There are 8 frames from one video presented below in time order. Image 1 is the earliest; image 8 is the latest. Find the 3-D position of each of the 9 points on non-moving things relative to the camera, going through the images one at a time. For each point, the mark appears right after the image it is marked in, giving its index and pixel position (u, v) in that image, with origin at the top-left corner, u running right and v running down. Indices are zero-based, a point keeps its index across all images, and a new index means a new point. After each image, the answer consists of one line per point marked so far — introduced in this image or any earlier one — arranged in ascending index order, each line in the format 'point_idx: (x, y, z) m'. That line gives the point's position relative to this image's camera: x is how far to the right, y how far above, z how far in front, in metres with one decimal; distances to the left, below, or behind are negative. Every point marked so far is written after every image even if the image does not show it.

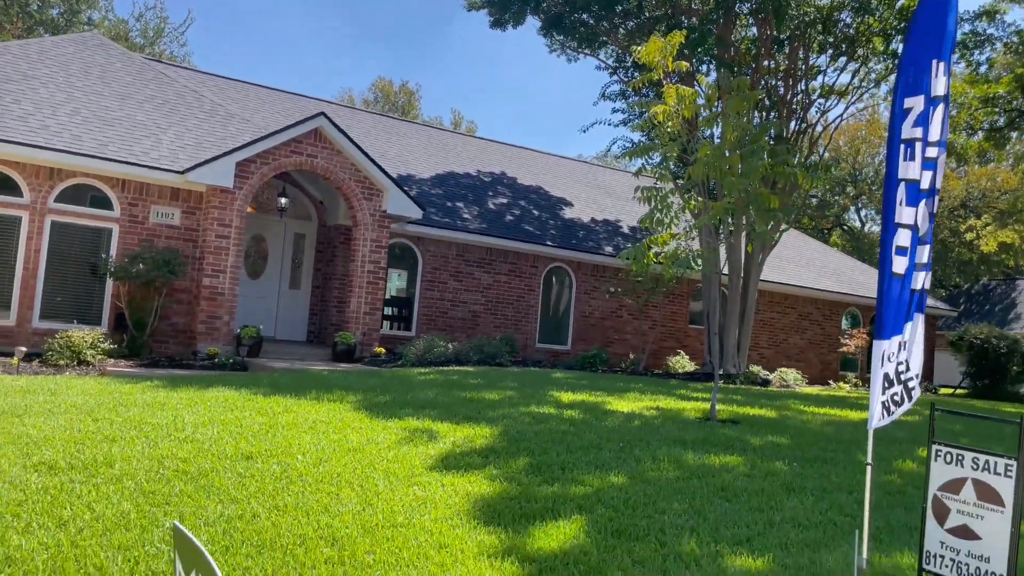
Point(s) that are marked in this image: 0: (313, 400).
0: (-1.9, -1.1, +7.9) m
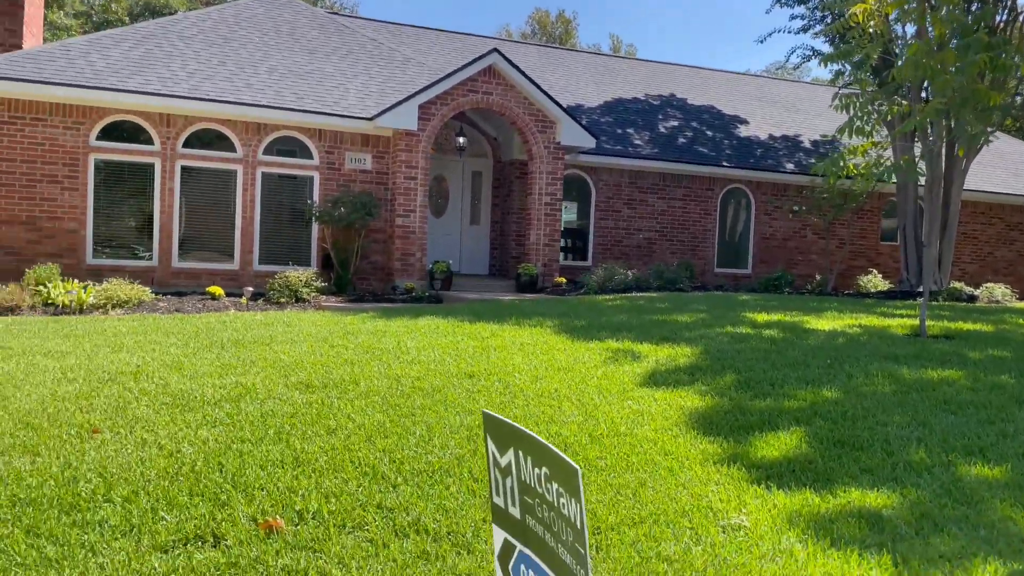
0: (0.0, -0.4, +8.4) m
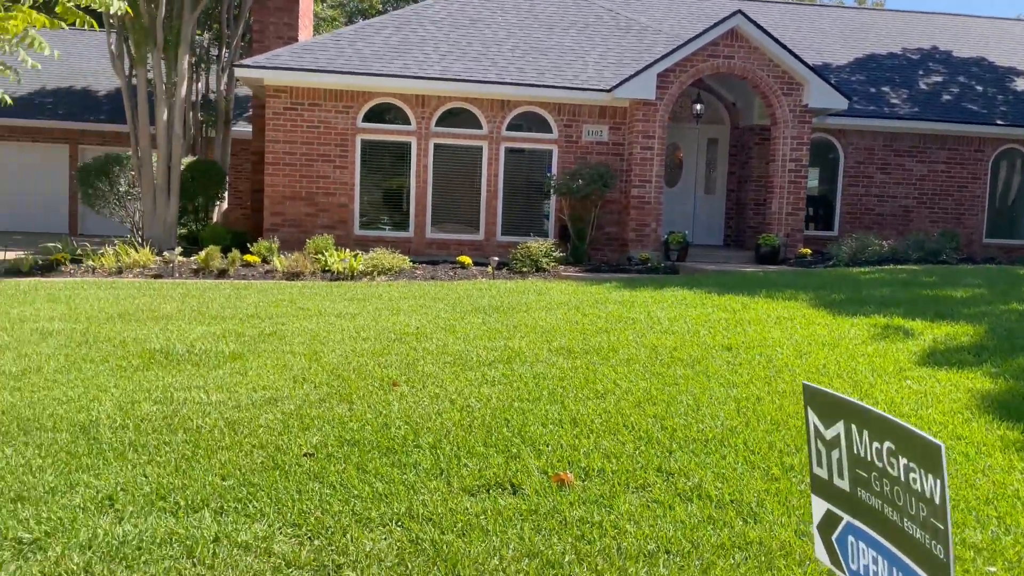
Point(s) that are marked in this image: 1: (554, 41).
0: (+2.6, -0.1, +8.1) m
1: (+0.8, +4.4, +14.7) m
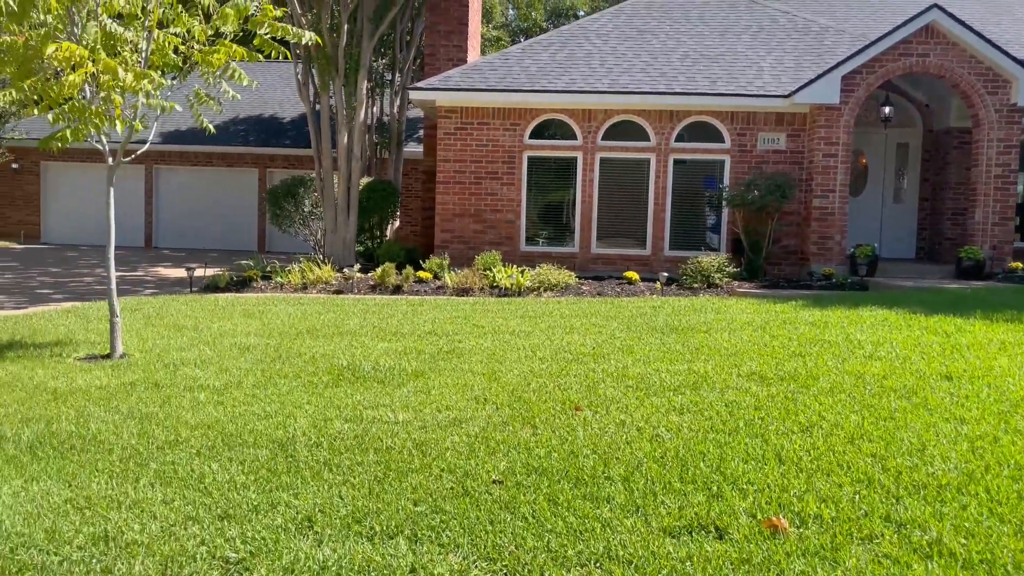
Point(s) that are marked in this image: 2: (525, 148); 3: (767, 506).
0: (+4.2, -0.3, +7.3) m
1: (+3.7, +4.2, +14.1) m
2: (+0.2, +2.3, +13.5) m
3: (+1.1, -0.9, +3.6) m
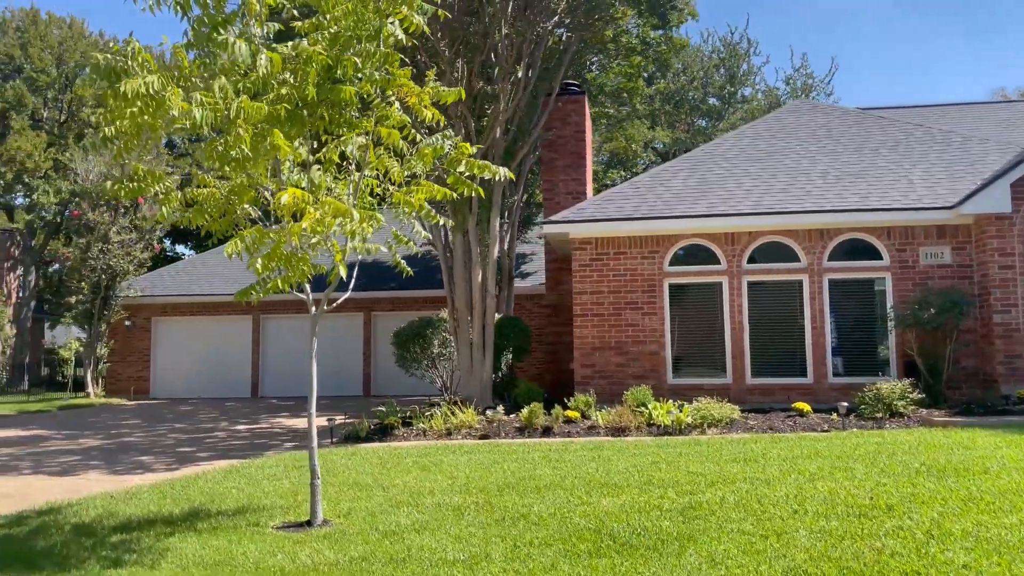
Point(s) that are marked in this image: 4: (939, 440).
0: (+6.0, -1.2, +6.1) m
1: (+5.9, +2.1, +13.6) m
2: (+2.4, +0.2, +13.0) m
3: (+2.7, -1.4, +2.6) m
4: (+4.0, -1.4, +7.6) m
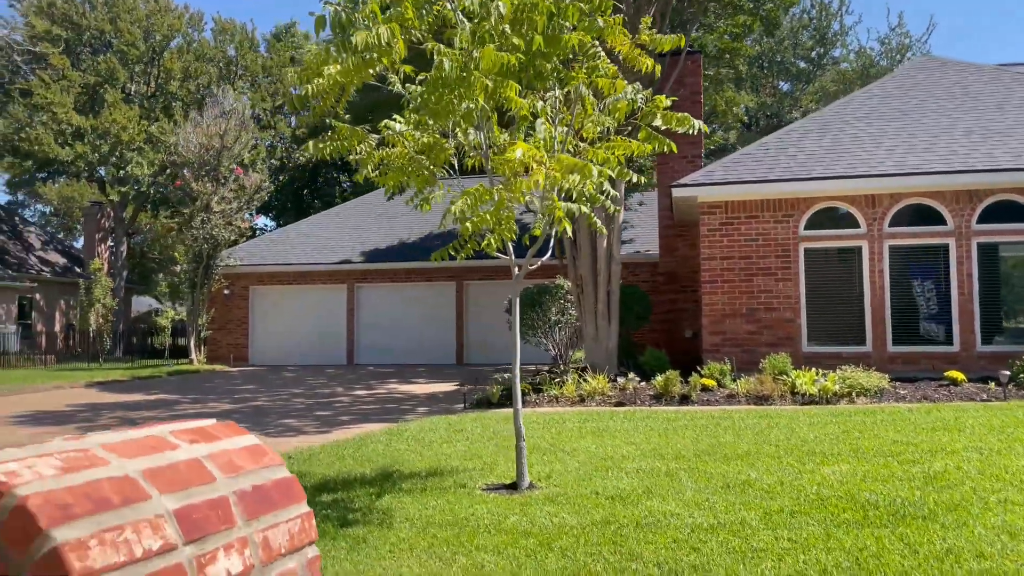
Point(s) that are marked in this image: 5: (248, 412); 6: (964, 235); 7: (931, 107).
0: (+7.6, -0.9, +5.5) m
1: (+7.9, +2.6, +12.9) m
2: (+4.4, +0.7, +12.5) m
3: (+4.0, -1.2, +2.2) m
4: (+5.6, -1.1, +7.1) m
5: (-4.0, -1.9, +12.4) m
6: (+6.7, +0.8, +12.0) m
7: (+7.1, +3.1, +13.8) m
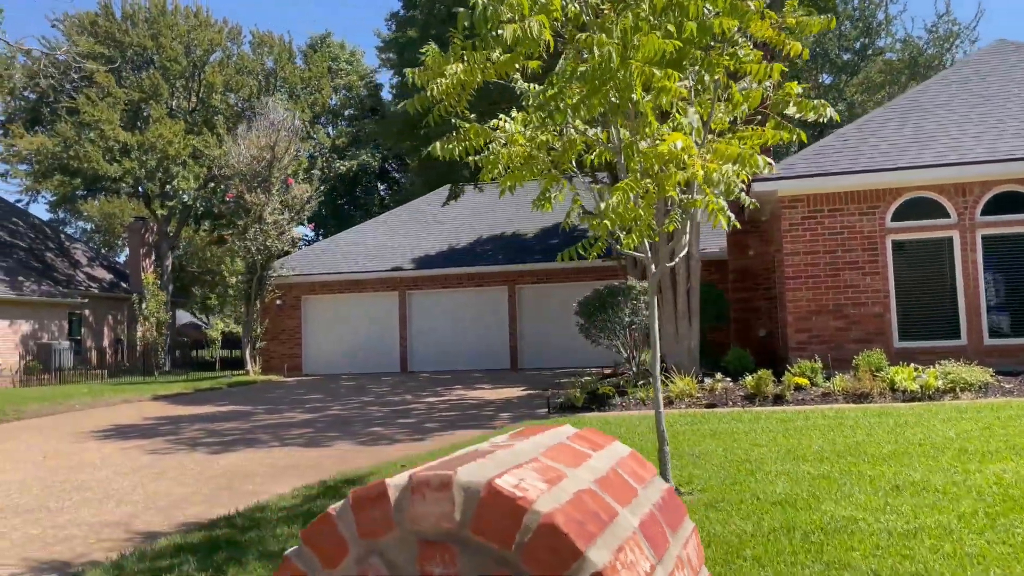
0: (+8.6, -0.7, +5.1) m
1: (+9.1, +2.8, +12.4) m
2: (+5.6, +0.8, +12.2) m
3: (+4.9, -1.1, +1.9) m
4: (+6.7, -0.9, +6.8) m
5: (-2.8, -2.0, +12.3) m
6: (+7.8, +0.9, +11.6) m
7: (+8.3, +3.2, +13.4) m
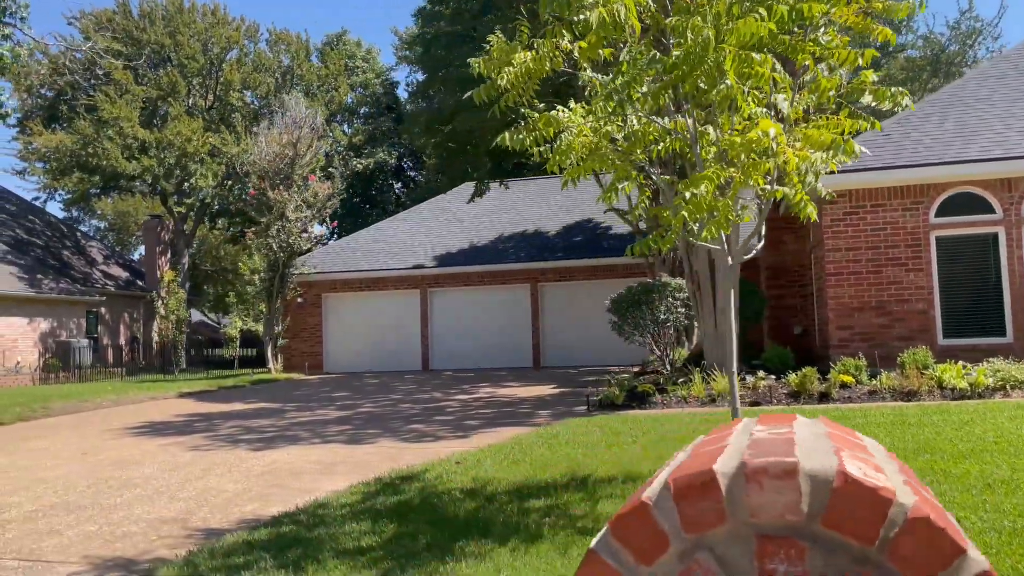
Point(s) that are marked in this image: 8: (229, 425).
0: (+9.1, -0.6, +4.9) m
1: (+9.6, +2.9, +12.2) m
2: (+6.2, +0.9, +12.0) m
3: (+5.4, -1.0, +1.7) m
4: (+7.2, -0.9, +6.6) m
5: (-2.2, -1.9, +12.2) m
6: (+8.4, +1.0, +11.4) m
7: (+8.8, +3.3, +13.2) m
8: (-4.2, -2.0, +12.1) m
